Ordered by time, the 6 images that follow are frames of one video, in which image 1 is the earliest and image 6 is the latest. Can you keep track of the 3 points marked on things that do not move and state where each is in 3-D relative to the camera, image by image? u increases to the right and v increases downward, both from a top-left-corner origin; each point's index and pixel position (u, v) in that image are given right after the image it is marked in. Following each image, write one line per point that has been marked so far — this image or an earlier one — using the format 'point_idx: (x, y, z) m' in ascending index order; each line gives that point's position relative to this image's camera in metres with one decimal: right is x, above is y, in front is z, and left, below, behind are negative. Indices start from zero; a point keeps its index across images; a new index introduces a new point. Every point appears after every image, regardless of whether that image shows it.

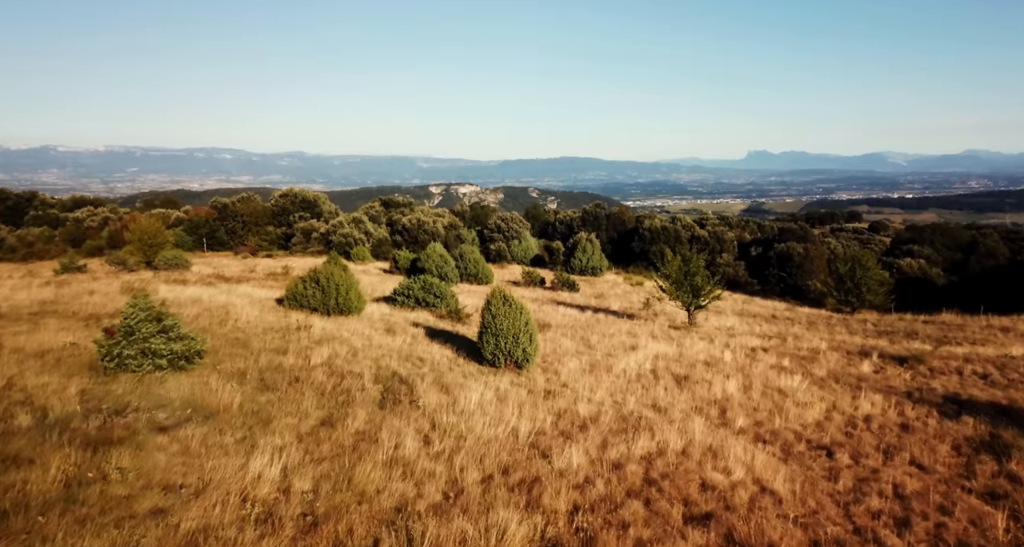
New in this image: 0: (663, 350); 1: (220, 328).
0: (+3.2, -1.6, +14.8) m
1: (-5.6, -1.0, +13.2) m
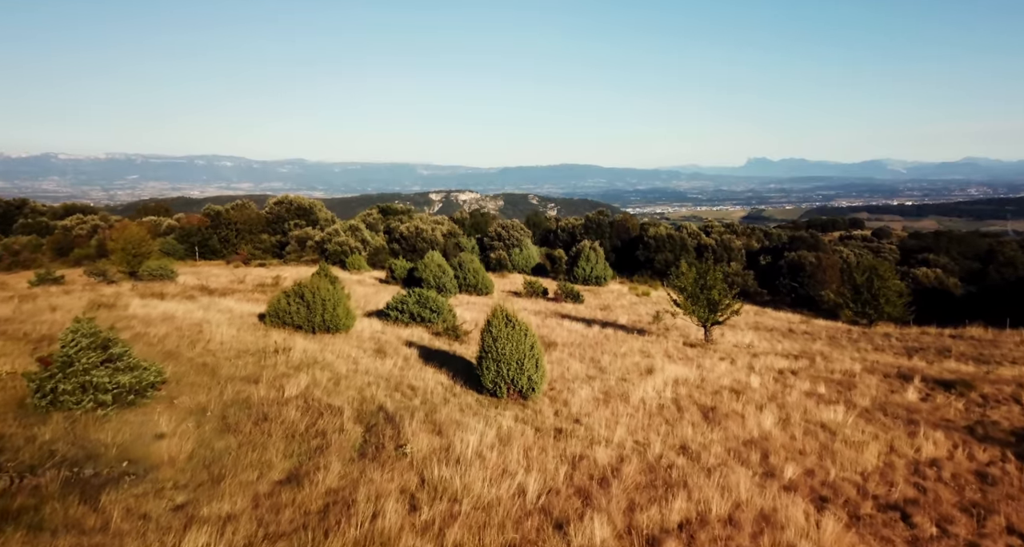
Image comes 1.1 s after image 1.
0: (+3.3, -1.9, +13.4) m
1: (-5.5, -1.3, +11.8) m
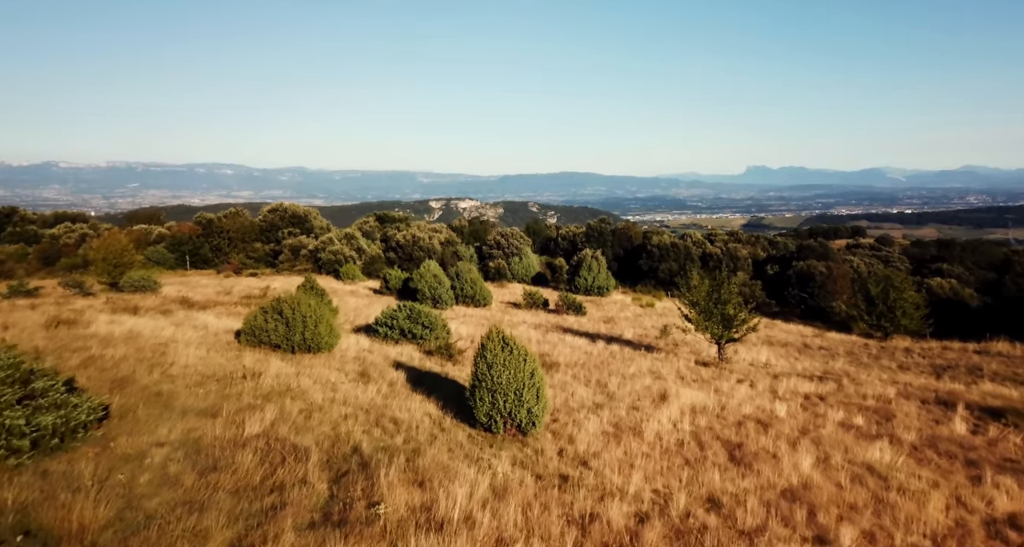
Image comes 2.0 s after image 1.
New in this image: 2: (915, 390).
0: (+3.3, -2.2, +12.0) m
1: (-5.6, -1.6, +10.4) m
2: (+7.9, -2.3, +13.6) m
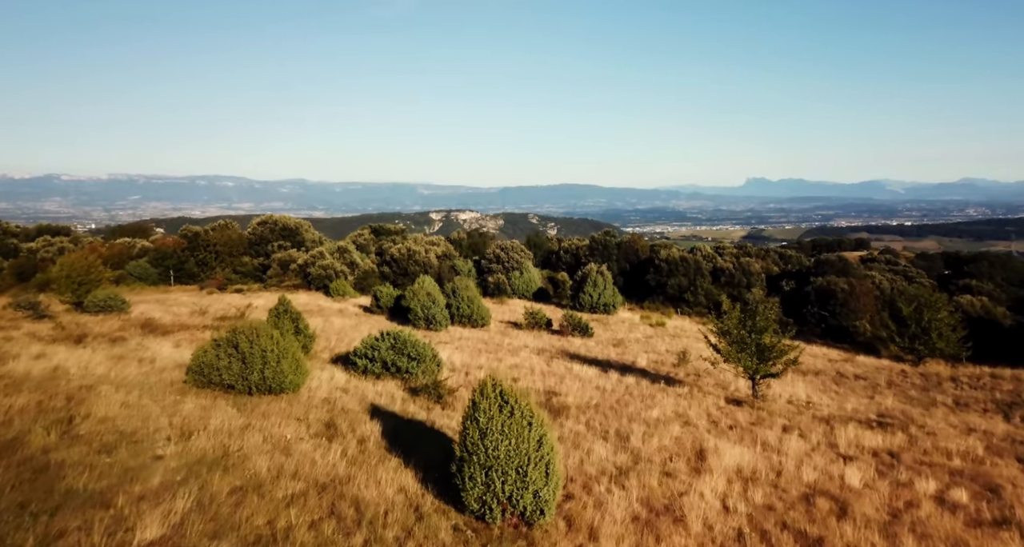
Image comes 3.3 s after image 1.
0: (+3.3, -2.6, +9.6) m
1: (-5.5, -1.9, +8.0) m
2: (+8.0, -2.7, +11.3) m
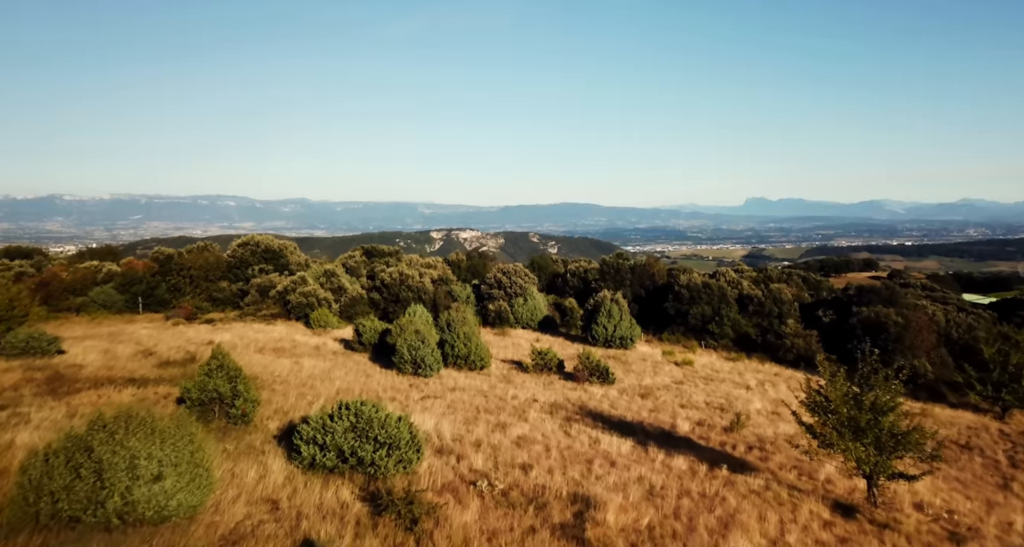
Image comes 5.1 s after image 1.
0: (+3.4, -3.2, +5.2) m
1: (-5.4, -2.5, +3.7) m
2: (+8.1, -3.4, +6.8) m
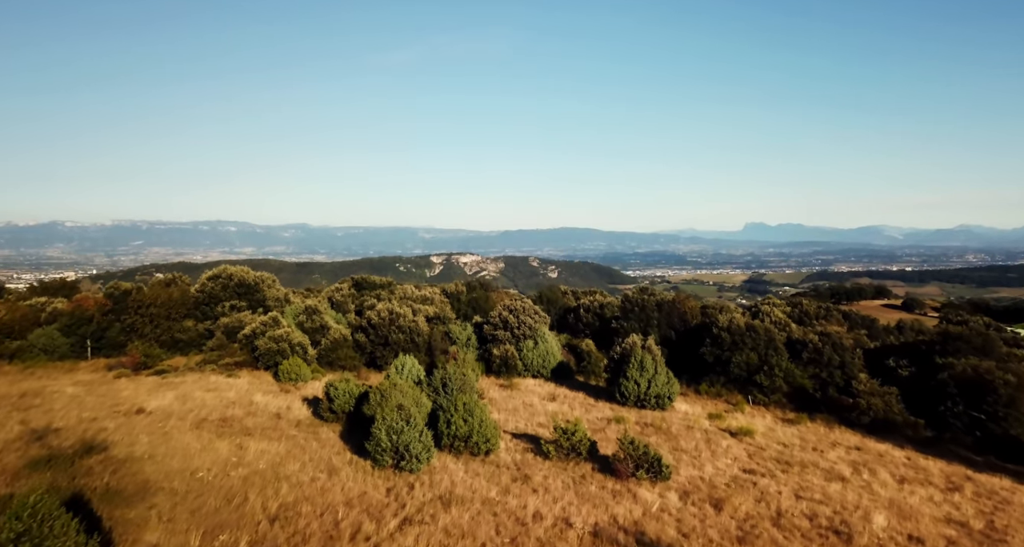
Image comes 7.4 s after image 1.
0: (+3.8, -3.9, -0.7) m
1: (-5.0, -3.1, -2.2) m
2: (+8.5, -4.1, +0.9) m
